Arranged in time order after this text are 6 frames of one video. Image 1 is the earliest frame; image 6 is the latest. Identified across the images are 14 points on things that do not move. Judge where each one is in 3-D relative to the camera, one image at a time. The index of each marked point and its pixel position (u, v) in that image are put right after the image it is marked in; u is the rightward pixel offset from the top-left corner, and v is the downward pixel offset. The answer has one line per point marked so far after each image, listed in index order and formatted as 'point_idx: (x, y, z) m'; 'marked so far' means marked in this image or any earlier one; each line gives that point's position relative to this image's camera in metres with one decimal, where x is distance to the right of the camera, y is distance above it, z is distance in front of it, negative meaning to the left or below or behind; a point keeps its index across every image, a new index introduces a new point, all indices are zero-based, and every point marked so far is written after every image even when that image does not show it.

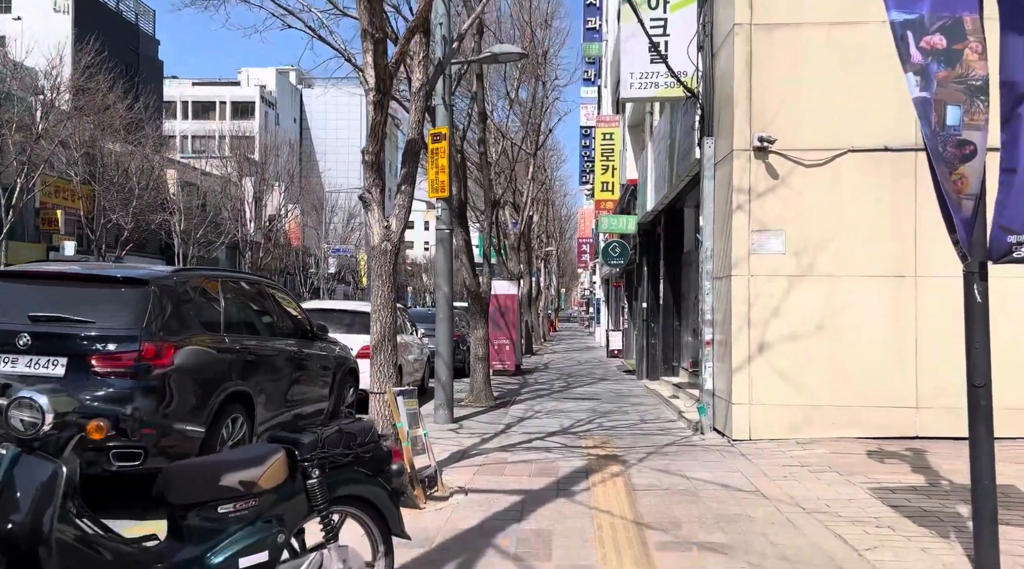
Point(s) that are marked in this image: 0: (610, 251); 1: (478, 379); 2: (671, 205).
0: (+2.2, +0.8, +19.4) m
1: (-0.5, -1.5, +13.8) m
2: (+2.9, +1.5, +15.7) m
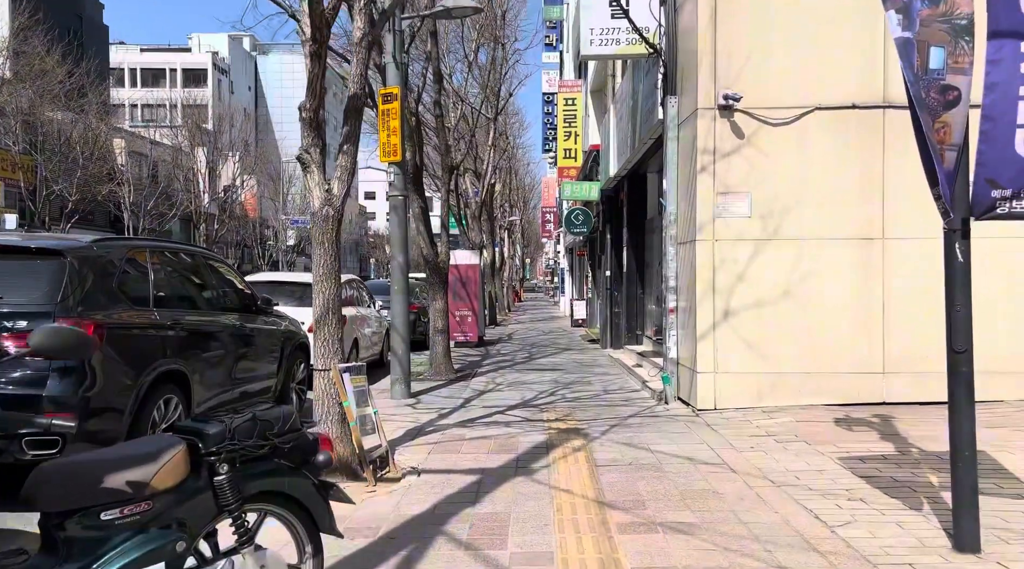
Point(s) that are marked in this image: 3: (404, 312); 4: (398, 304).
0: (+1.3, +1.5, +19.0) m
1: (-1.2, -1.1, +13.4) m
2: (+2.2, +2.0, +15.3) m
3: (-1.4, -0.3, +11.0) m
4: (-1.5, -0.3, +11.0) m
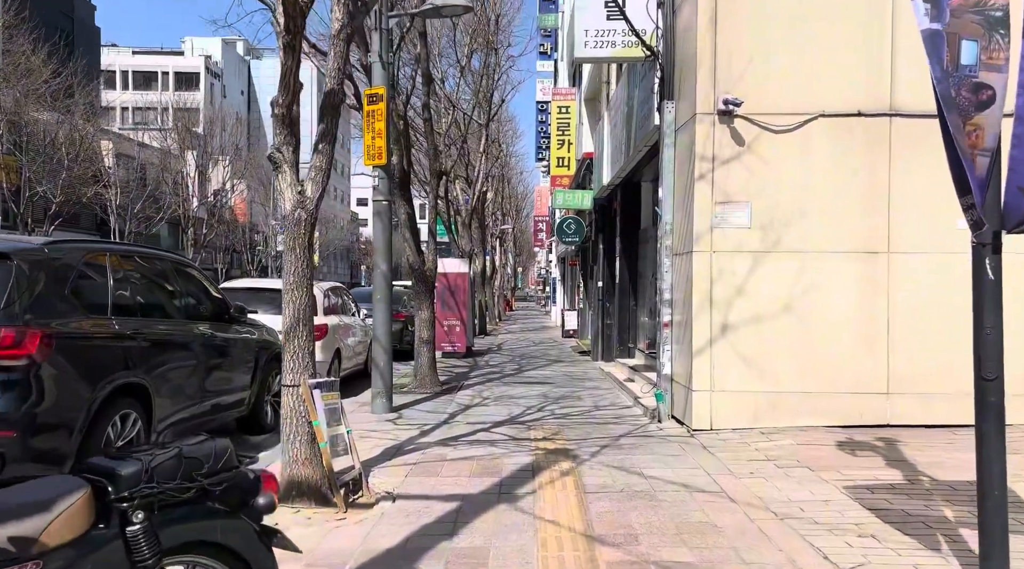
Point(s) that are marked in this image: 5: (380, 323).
0: (+1.1, +1.2, +18.6) m
1: (-1.4, -1.2, +12.9) m
2: (+2.0, +1.8, +14.9) m
3: (-1.5, -0.5, +10.5) m
4: (-1.6, -0.4, +10.5) m
5: (-1.6, -0.5, +10.5) m
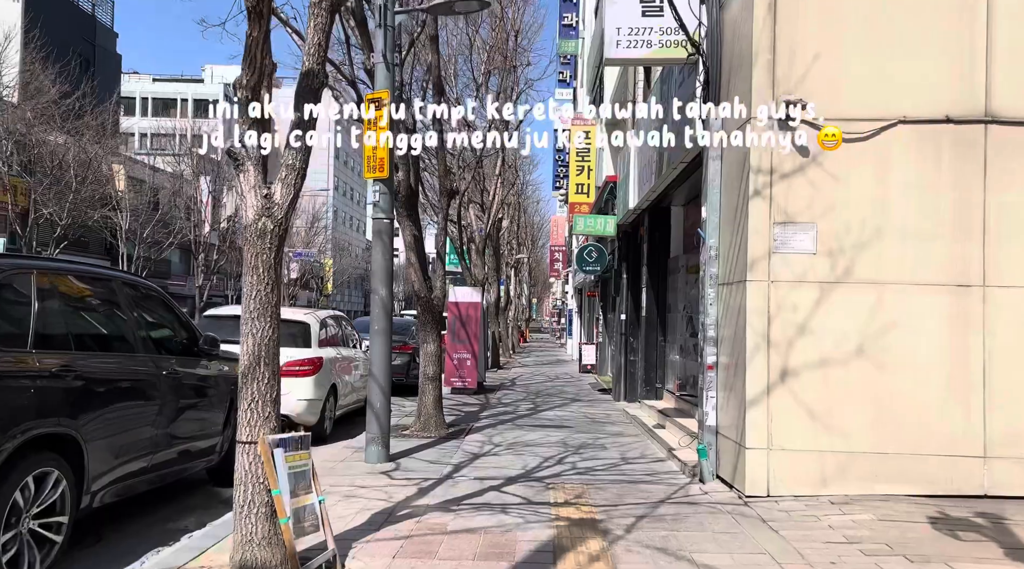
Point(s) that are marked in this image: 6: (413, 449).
0: (+1.5, +0.6, +17.3) m
1: (-1.1, -1.6, +11.6) m
2: (+2.3, +1.3, +13.6) m
3: (-1.4, -0.8, +9.2) m
4: (-1.4, -0.7, +9.2) m
5: (-1.4, -0.8, +9.2) m
6: (-1.2, -1.9, +10.0) m
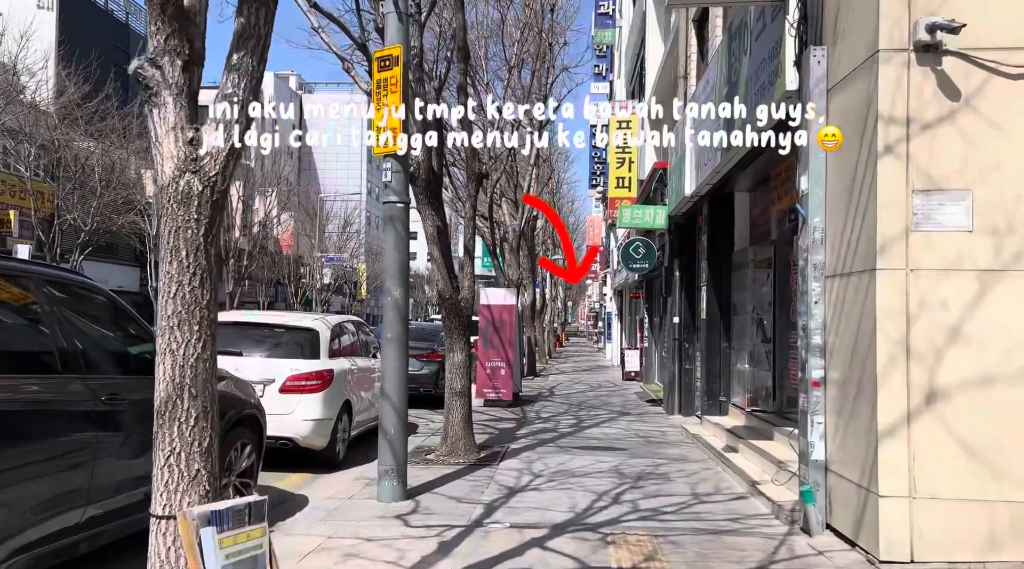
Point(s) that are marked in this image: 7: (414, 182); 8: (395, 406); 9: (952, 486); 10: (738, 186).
0: (+2.2, +0.6, +15.5) m
1: (-0.7, -1.6, +9.9) m
2: (+2.8, +1.3, +11.7) m
3: (-1.0, -0.8, +7.5) m
4: (-1.0, -0.7, +7.5) m
5: (-1.1, -0.8, +7.5) m
6: (-0.7, -1.9, +8.3) m
7: (-1.1, +1.1, +9.5) m
8: (-1.0, -1.1, +7.4) m
9: (+2.6, -1.2, +5.1) m
10: (+3.1, +1.3, +11.6) m
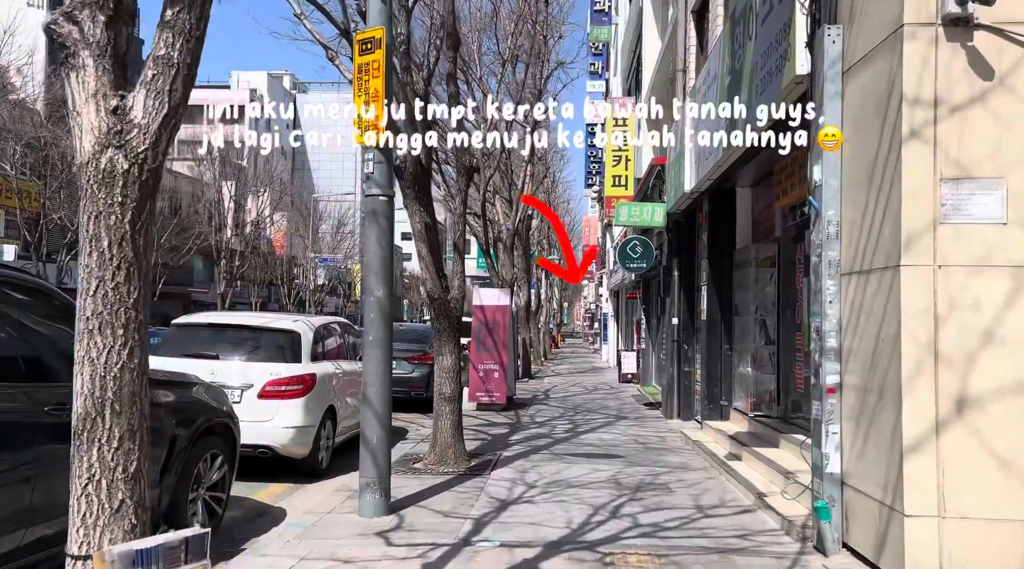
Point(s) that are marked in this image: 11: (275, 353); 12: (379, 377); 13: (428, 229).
0: (+2.1, +0.6, +15.0) m
1: (-0.7, -1.6, +9.4) m
2: (+2.7, +1.3, +11.3) m
3: (-1.1, -0.8, +7.0) m
4: (-1.1, -0.7, +7.0) m
5: (-1.1, -0.8, +7.0) m
6: (-0.8, -1.9, +7.8) m
7: (-1.2, +1.2, +9.1) m
8: (-1.1, -1.0, +7.0) m
9: (+2.6, -1.2, +4.6) m
10: (+3.0, +1.3, +11.2) m
11: (-2.6, -0.8, +9.3) m
12: (-1.1, -0.7, +7.0) m
13: (-0.9, +0.6, +9.4) m
